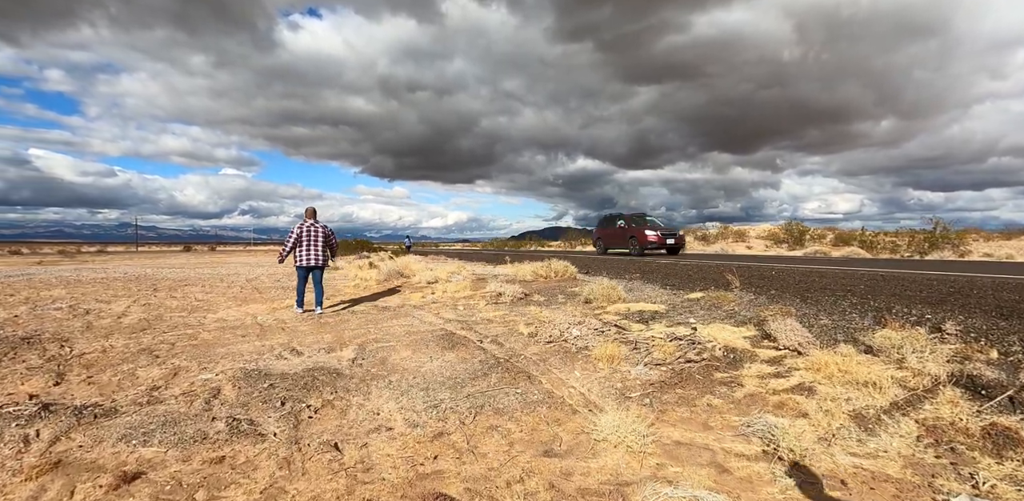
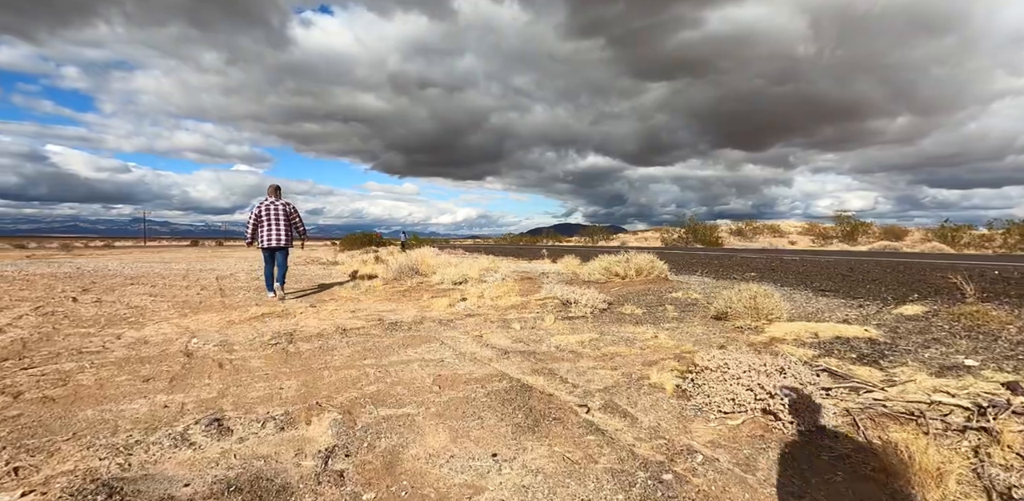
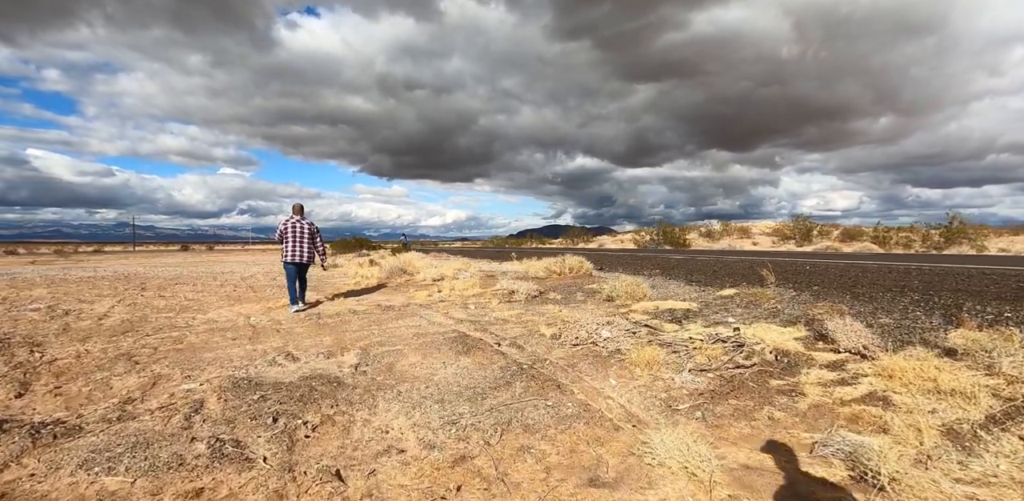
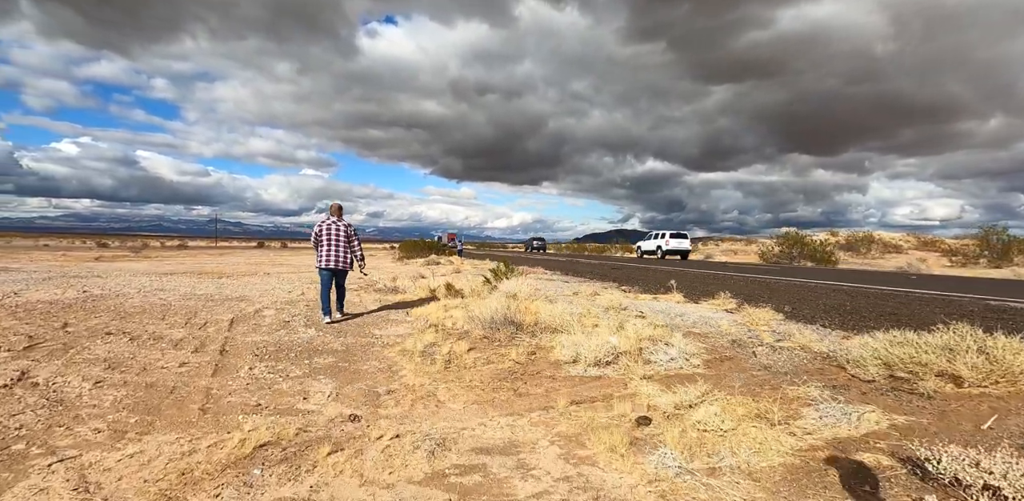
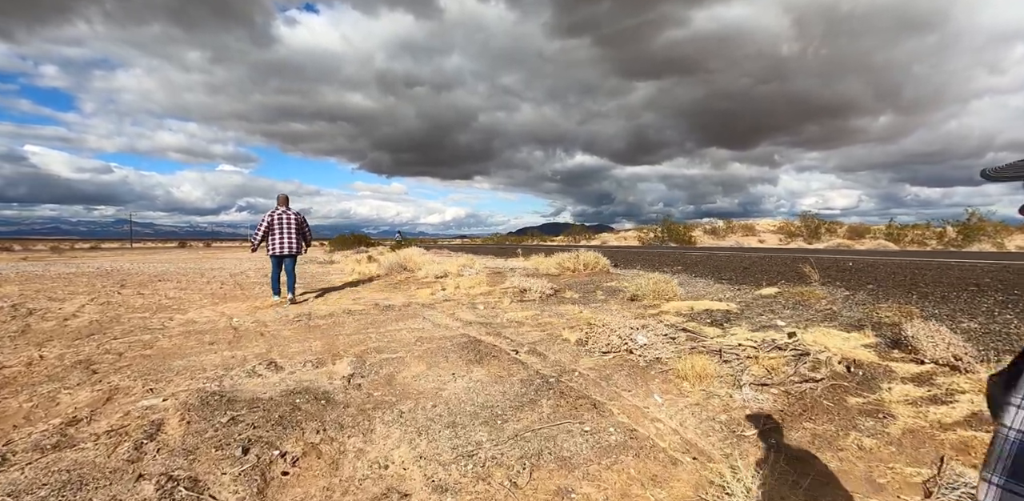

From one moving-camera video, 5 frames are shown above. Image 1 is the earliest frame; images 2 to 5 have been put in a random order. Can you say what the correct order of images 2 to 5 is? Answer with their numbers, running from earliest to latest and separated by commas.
3, 5, 2, 4
